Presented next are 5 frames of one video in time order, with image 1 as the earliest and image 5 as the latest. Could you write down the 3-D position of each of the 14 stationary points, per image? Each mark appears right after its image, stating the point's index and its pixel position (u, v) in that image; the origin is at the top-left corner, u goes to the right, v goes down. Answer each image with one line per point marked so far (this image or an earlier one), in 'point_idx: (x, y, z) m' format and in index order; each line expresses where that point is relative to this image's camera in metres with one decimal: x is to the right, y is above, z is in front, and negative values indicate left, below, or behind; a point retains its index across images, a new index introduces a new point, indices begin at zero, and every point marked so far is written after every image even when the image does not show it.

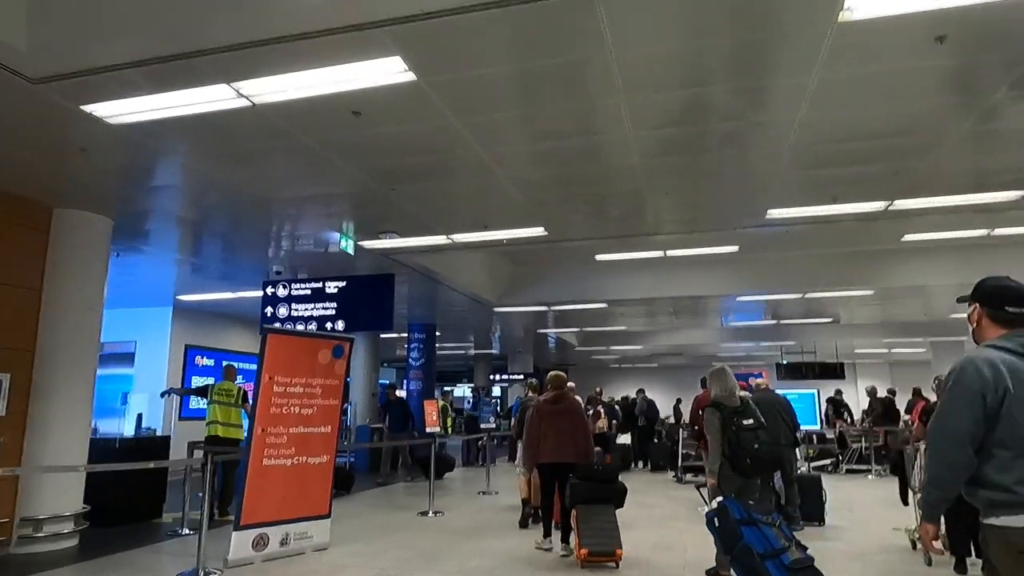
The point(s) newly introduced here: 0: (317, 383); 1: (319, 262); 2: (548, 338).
0: (-1.7, -0.8, +5.8) m
1: (-2.7, +0.4, +9.4) m
2: (+1.0, -1.4, +19.2) m
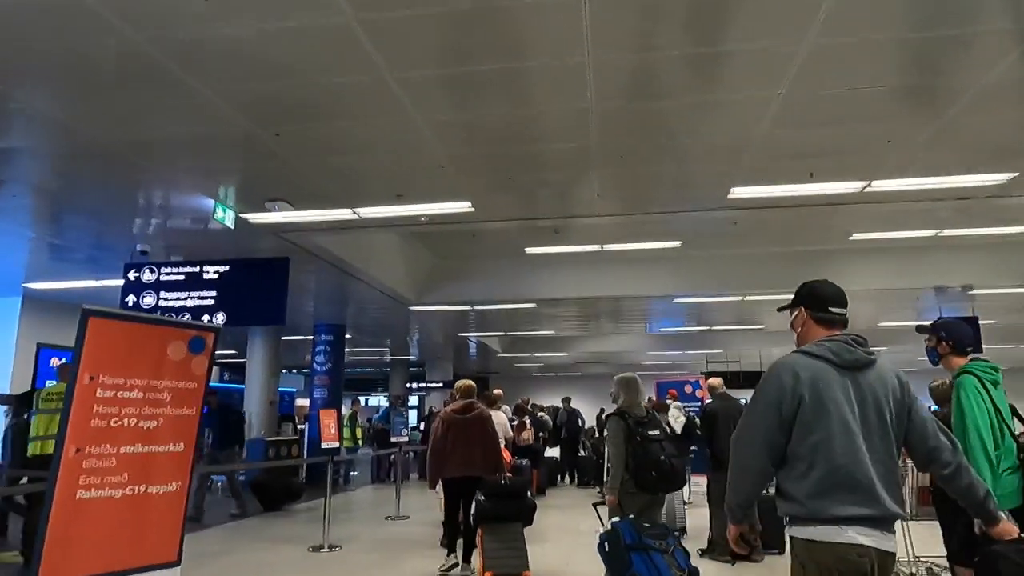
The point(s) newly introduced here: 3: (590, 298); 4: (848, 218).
0: (-2.3, -0.6, +4.3) m
1: (-3.7, +0.5, +7.8) m
2: (-1.1, -1.5, +18.0) m
3: (+1.2, -0.2, +10.6) m
4: (+4.2, +0.9, +8.3) m
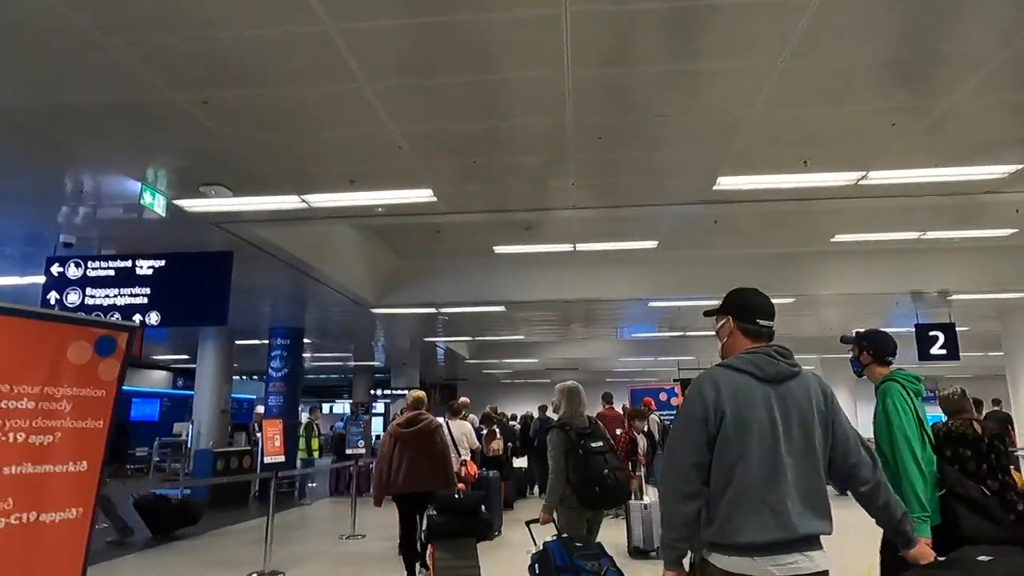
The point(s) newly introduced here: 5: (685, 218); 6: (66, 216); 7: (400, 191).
0: (-2.5, -0.6, +3.7) m
1: (-4.0, +0.6, +7.1) m
2: (-2.0, -1.6, +17.3) m
3: (+0.7, -0.2, +10.1) m
4: (+3.8, +0.8, +7.9) m
5: (+2.1, +0.8, +7.9) m
6: (-4.4, +0.7, +6.6) m
7: (-0.9, +0.8, +5.5) m
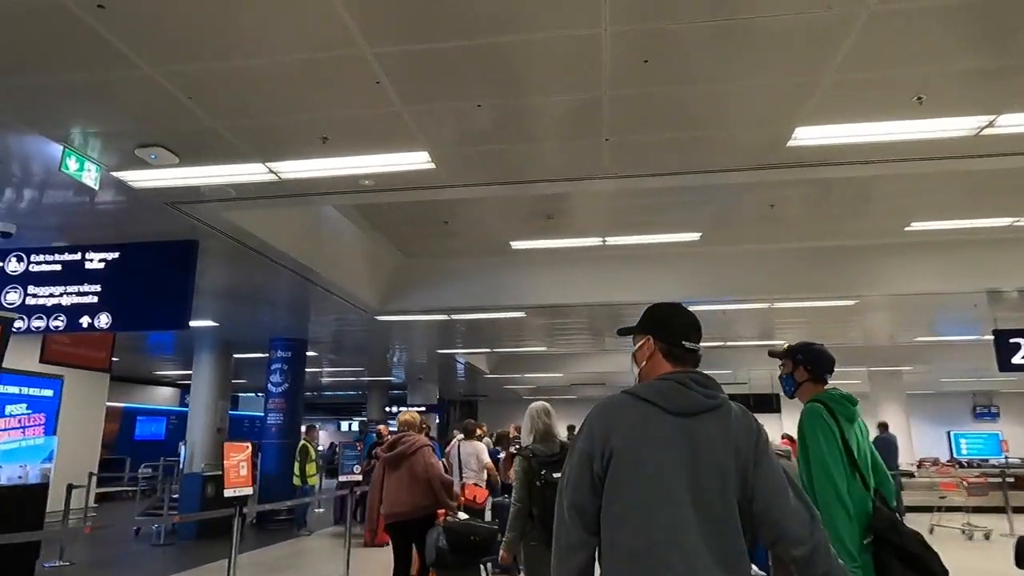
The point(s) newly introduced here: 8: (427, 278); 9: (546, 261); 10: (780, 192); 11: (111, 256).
0: (-2.4, -0.5, +2.6) m
1: (-3.9, +0.6, +6.1) m
2: (-1.4, -1.8, +16.2) m
3: (+1.0, -0.2, +8.9) m
4: (+4.0, +0.9, +6.6) m
5: (+2.2, +0.9, +6.7) m
6: (-4.3, +0.7, +5.6) m
7: (-0.8, +0.9, +4.4) m
8: (-1.2, +0.1, +9.2) m
9: (+0.5, +0.3, +8.8) m
10: (+2.6, +0.9, +6.5) m
11: (-3.4, +0.3, +5.6) m
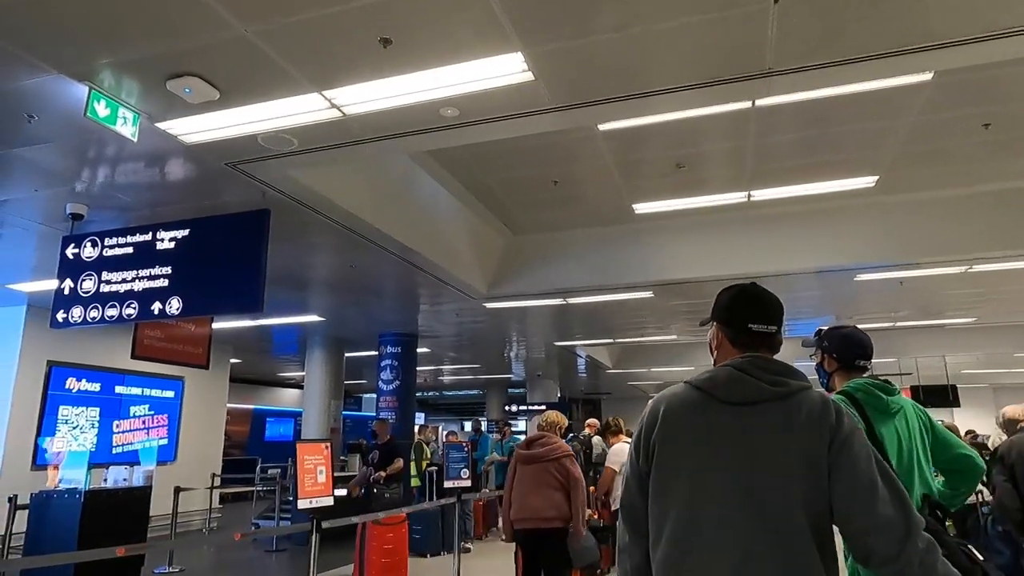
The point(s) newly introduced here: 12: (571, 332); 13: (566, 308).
0: (-2.0, -0.3, +1.8) m
1: (-2.9, +0.7, +5.5) m
2: (+1.4, -1.5, +15.1) m
3: (+2.4, +0.1, +7.4) m
4: (+4.9, +1.3, +4.7) m
5: (+3.2, +1.2, +5.1) m
6: (-3.4, +0.8, +5.2) m
7: (-0.2, +1.1, +3.4) m
8: (+0.3, +0.4, +8.2) m
9: (+1.8, +0.6, +7.5) m
10: (+3.5, +1.3, +4.8) m
11: (-2.5, +0.4, +5.0) m
12: (+1.1, -0.8, +12.1) m
13: (+0.8, -0.3, +9.8) m
